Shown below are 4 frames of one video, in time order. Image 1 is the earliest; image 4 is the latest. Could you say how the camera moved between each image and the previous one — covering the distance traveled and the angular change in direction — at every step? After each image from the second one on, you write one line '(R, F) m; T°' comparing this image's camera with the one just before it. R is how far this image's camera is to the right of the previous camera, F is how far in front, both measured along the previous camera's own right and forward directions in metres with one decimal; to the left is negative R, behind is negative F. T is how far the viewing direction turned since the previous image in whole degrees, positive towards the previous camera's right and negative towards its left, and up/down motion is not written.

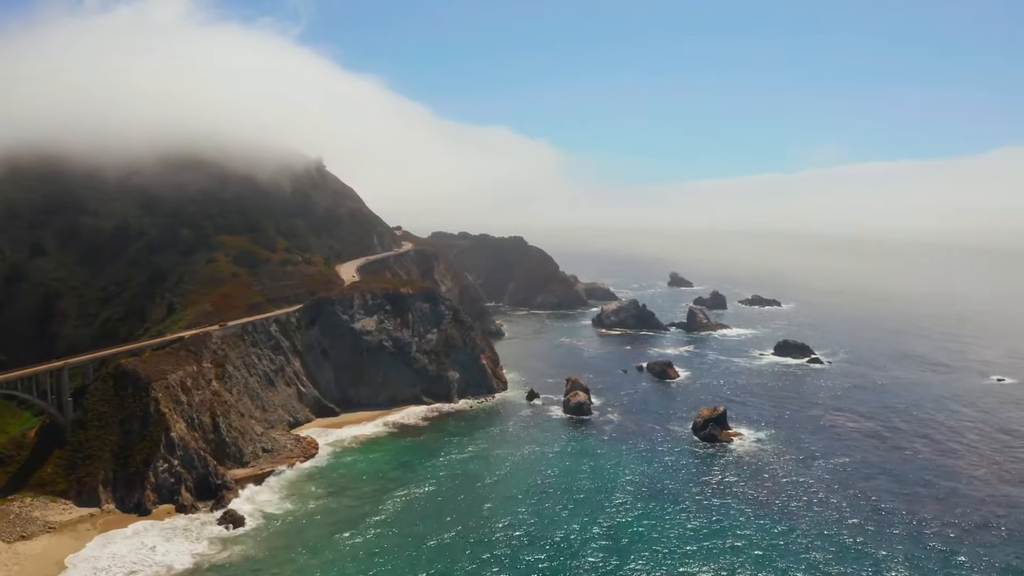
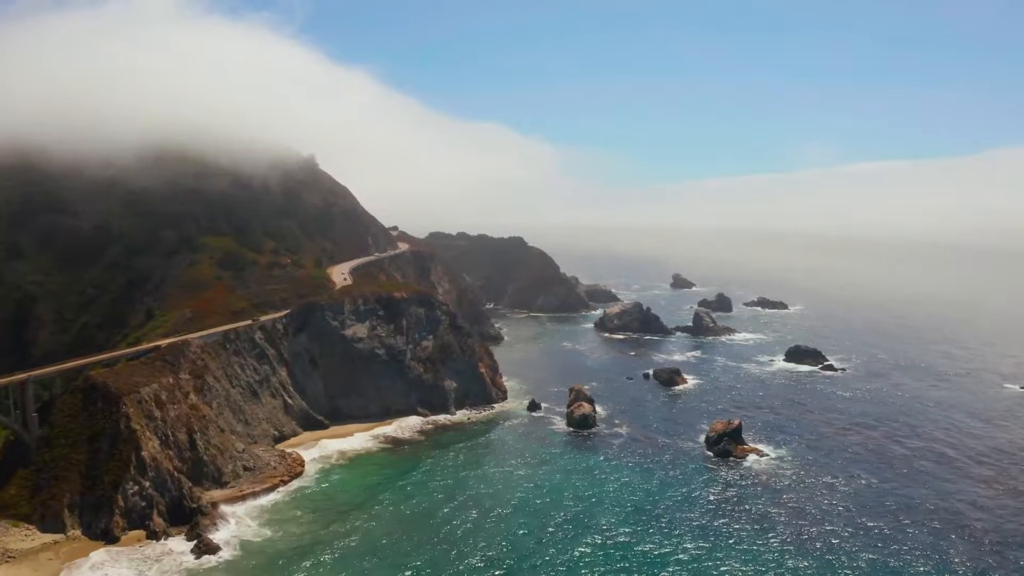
(-0.2, +5.0) m; 0°
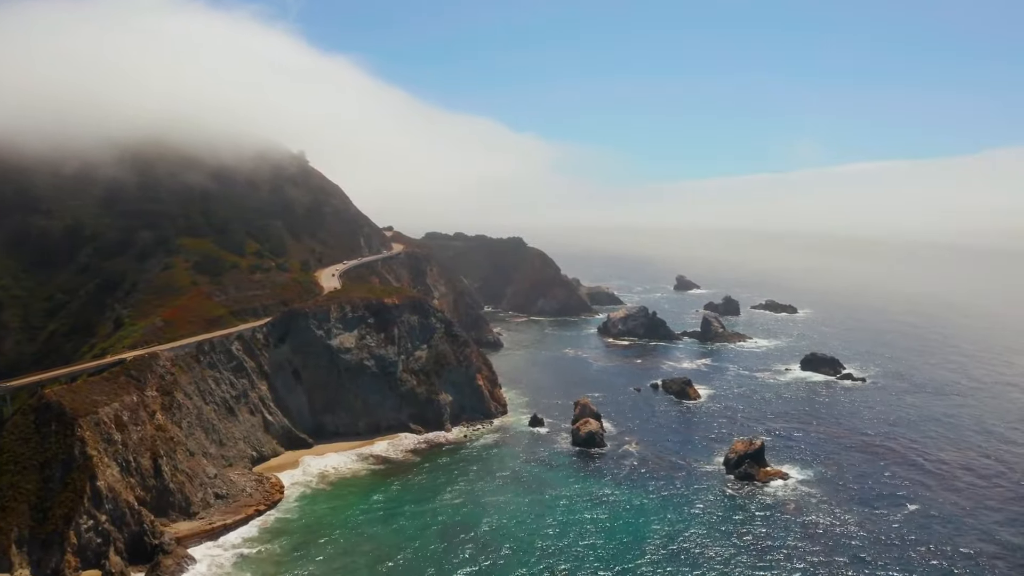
(-0.3, +6.4) m; 0°
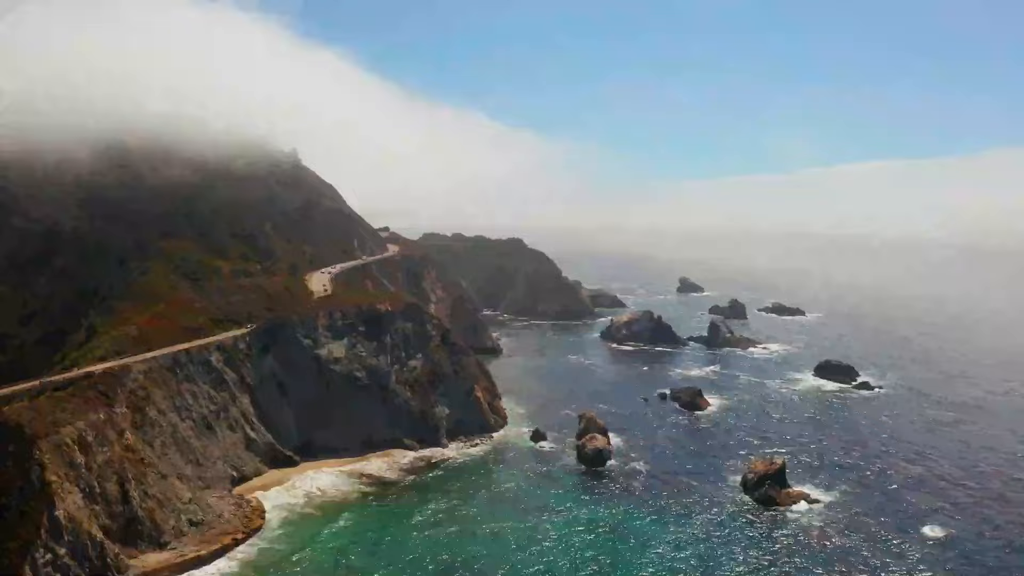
(-0.2, +4.9) m; 0°
